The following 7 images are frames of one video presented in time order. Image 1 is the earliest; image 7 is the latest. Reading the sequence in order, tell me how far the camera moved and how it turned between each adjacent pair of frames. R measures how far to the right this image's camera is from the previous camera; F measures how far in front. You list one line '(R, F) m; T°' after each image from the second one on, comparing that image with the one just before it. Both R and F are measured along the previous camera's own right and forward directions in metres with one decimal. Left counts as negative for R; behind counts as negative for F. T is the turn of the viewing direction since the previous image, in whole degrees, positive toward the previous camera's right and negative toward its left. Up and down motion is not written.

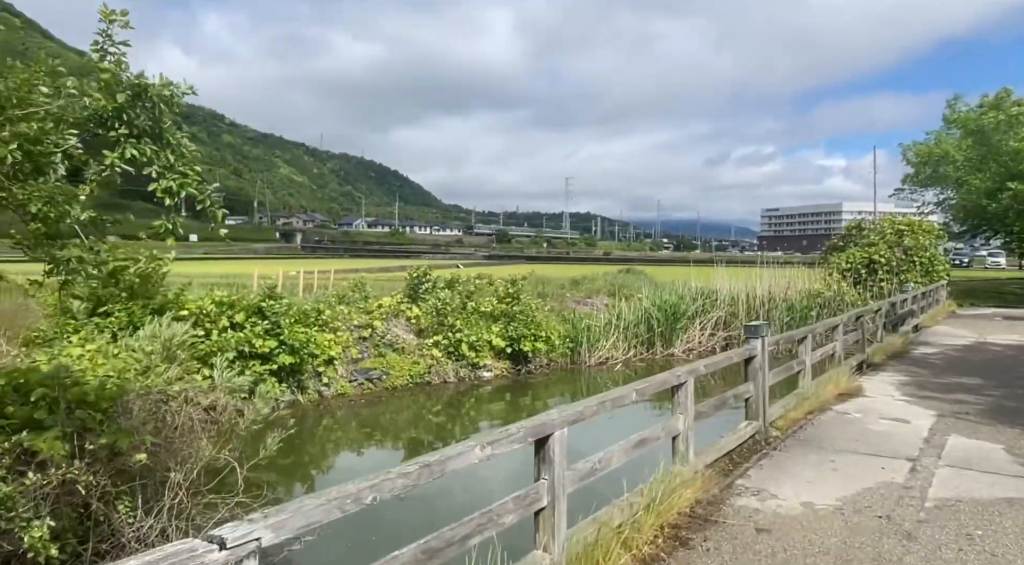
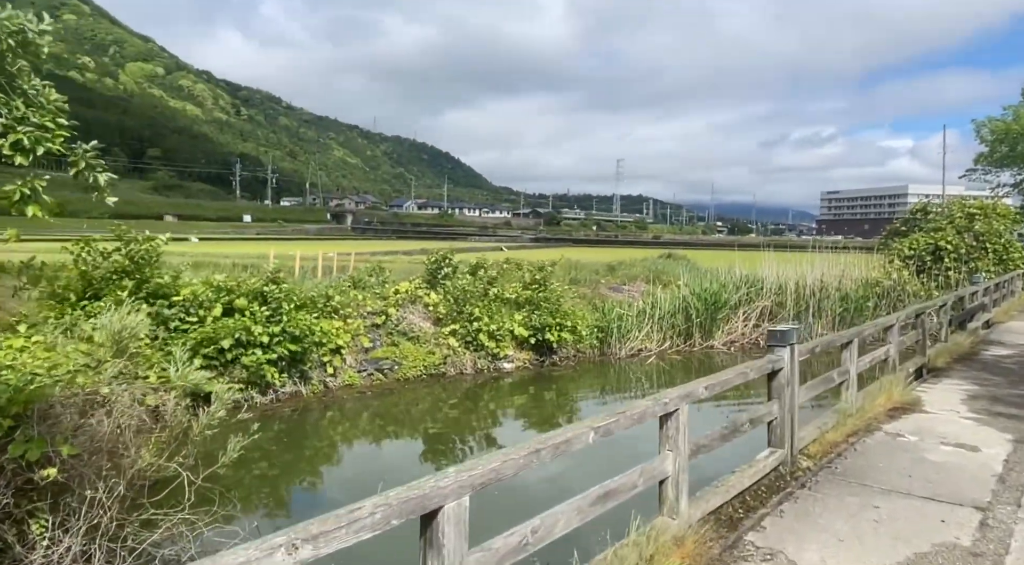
(+0.5, +0.9) m; -4°
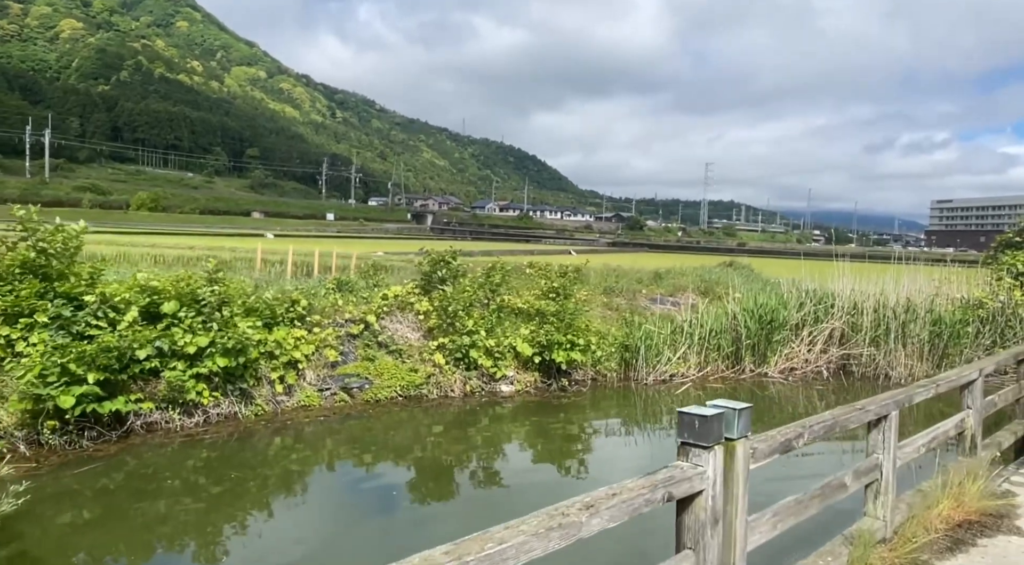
(+1.2, +2.0) m; -6°
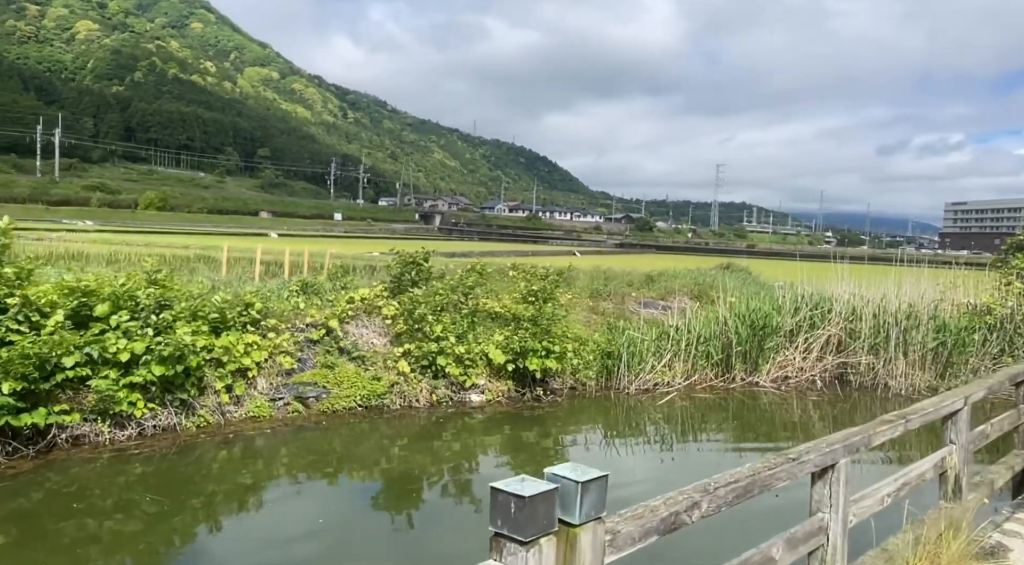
(+0.5, +0.7) m; -1°
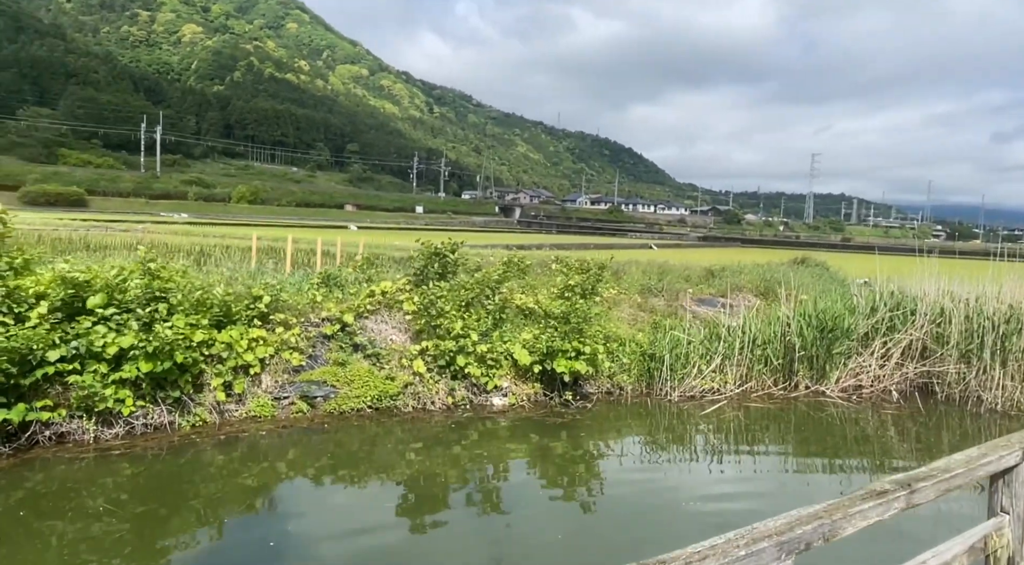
(+0.7, +0.9) m; -6°
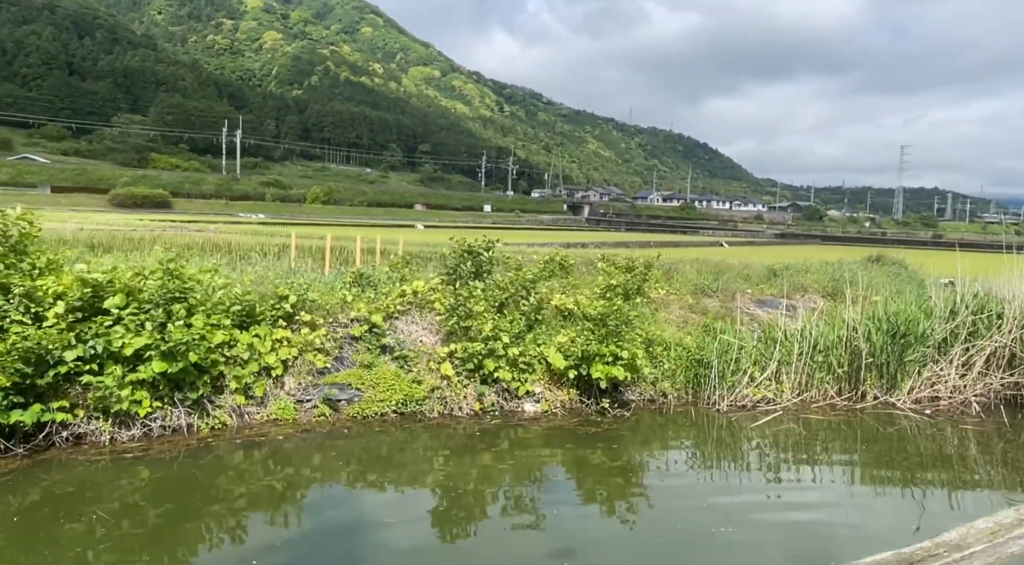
(+0.4, +0.5) m; -5°
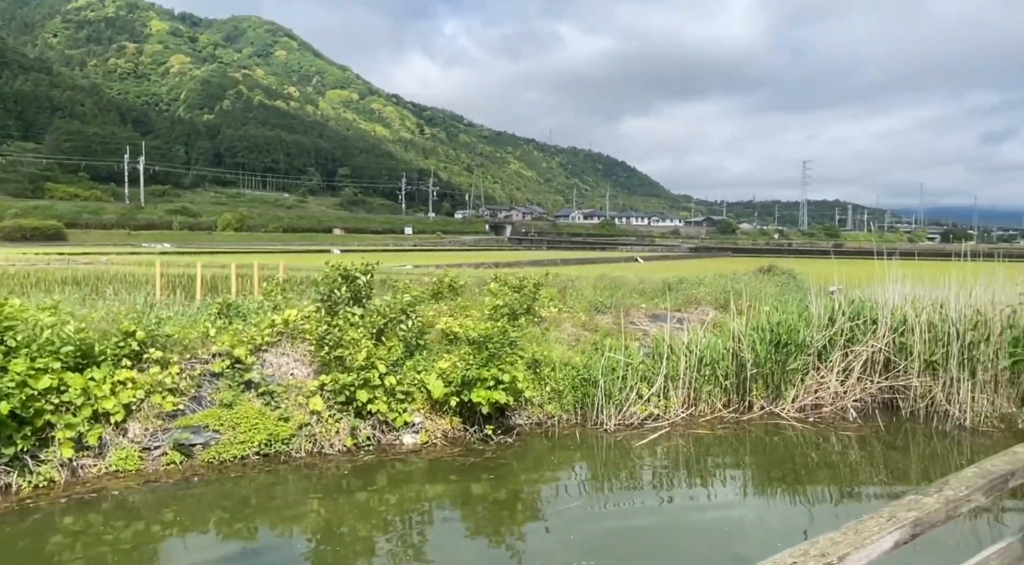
(+0.6, +0.4) m; +5°
